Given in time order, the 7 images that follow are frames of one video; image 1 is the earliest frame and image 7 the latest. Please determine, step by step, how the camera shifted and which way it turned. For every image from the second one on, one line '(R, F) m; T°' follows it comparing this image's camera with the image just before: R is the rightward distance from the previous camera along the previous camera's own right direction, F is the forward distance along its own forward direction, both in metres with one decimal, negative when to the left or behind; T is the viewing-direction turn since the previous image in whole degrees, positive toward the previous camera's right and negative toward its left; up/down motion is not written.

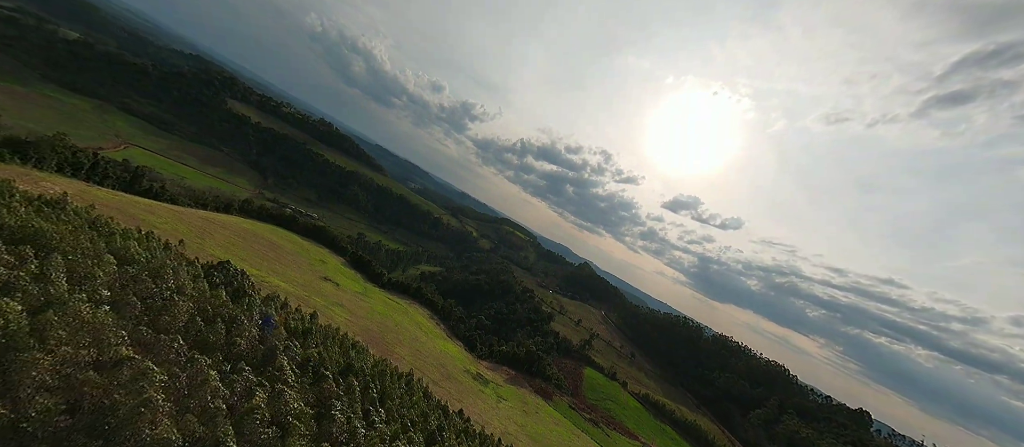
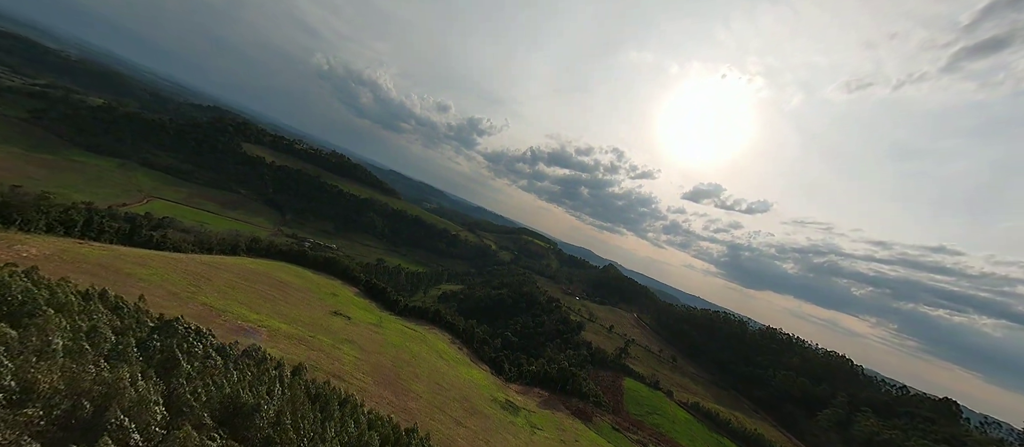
(+0.6, +3.4) m; -3°
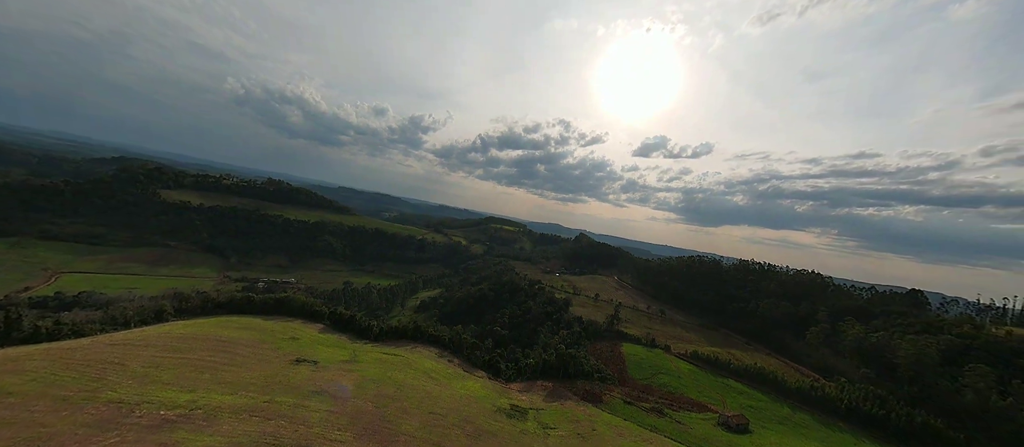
(+0.2, +3.8) m; +5°
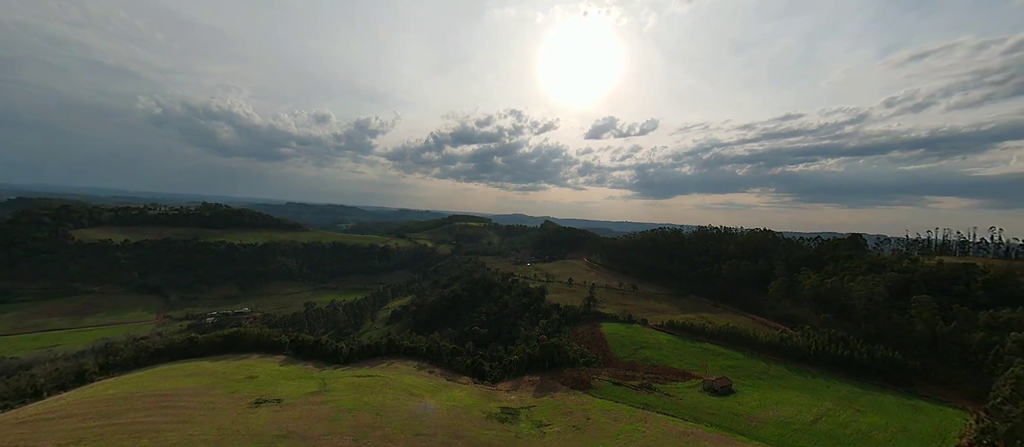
(-0.2, +1.9) m; +6°
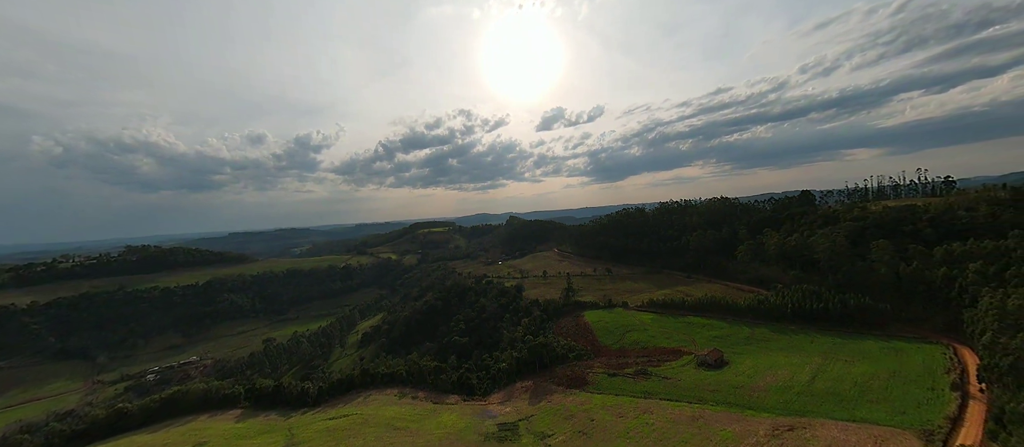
(-0.7, +2.9) m; +6°
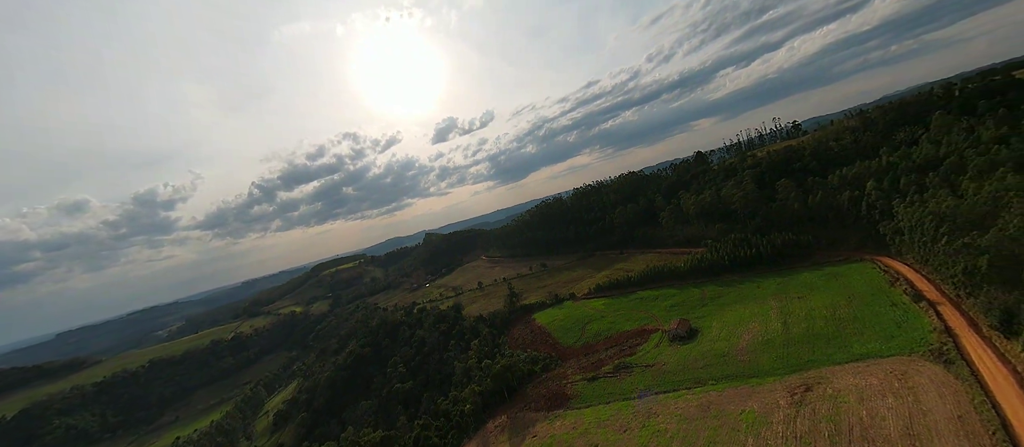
(-1.6, +6.4) m; +14°
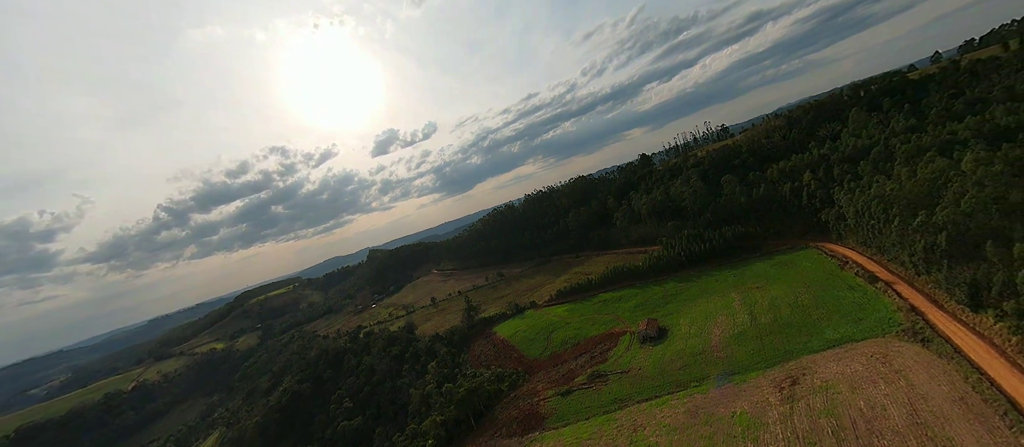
(-0.9, +3.0) m; +9°
